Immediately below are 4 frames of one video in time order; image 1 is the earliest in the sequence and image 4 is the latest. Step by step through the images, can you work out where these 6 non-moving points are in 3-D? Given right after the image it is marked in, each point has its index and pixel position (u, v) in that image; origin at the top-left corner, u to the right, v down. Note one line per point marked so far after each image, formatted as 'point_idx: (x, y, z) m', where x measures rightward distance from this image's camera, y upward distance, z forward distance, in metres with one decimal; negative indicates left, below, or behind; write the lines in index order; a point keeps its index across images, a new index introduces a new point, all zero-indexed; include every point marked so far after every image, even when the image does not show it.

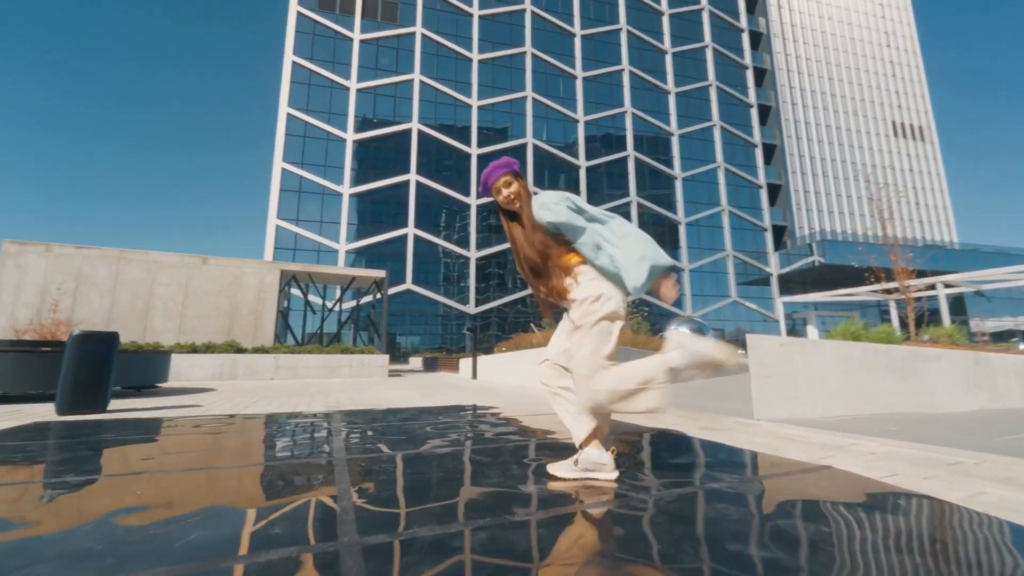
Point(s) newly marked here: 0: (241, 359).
0: (-8.0, -2.1, +13.4) m
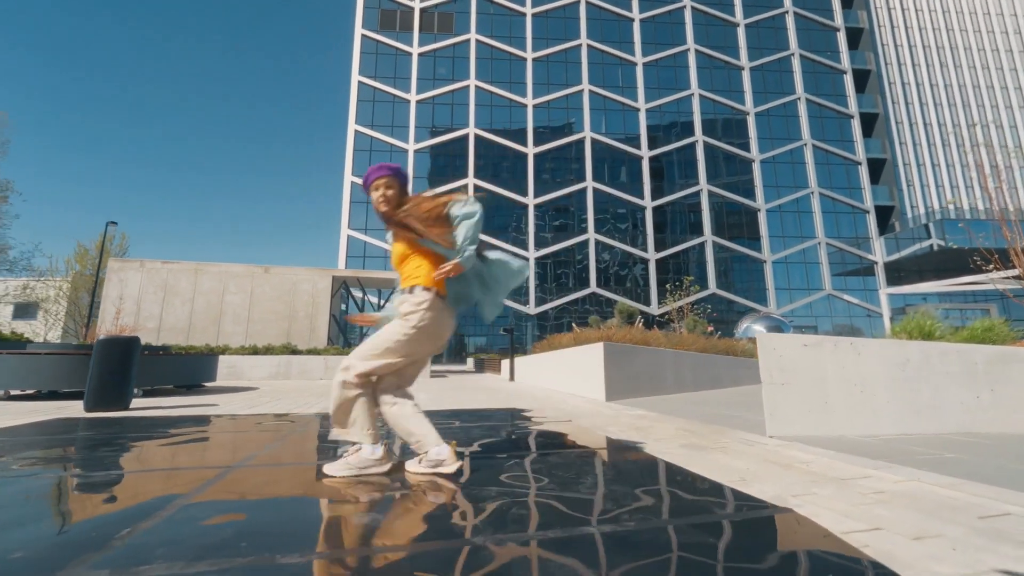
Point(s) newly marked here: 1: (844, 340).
0: (-6.8, -2.3, +14.2) m
1: (+3.4, -0.5, +4.6) m
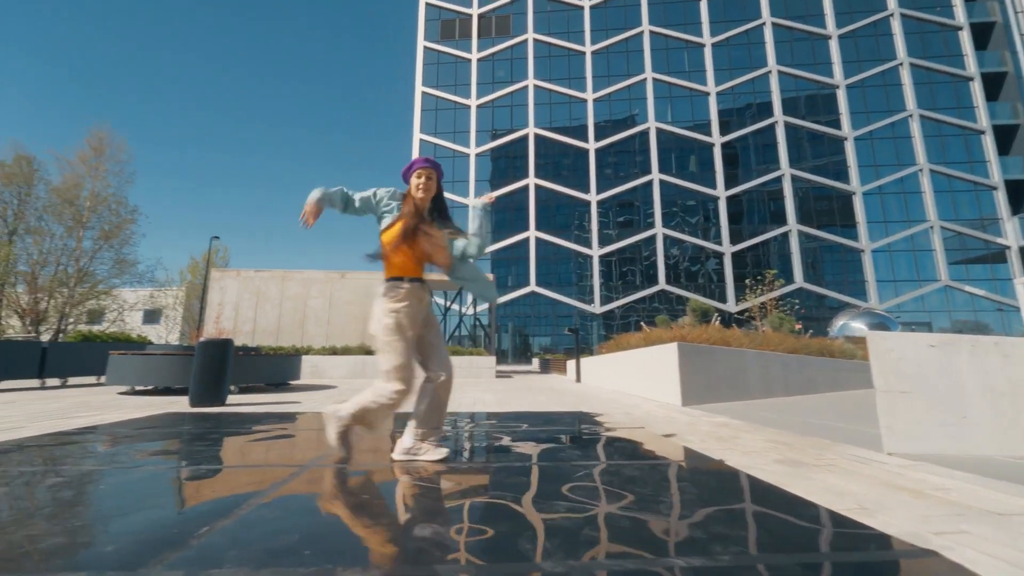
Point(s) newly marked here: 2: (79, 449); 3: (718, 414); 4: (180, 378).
0: (-4.7, -2.4, +14.9) m
1: (+4.0, -0.4, +3.9) m
2: (-4.2, -1.6, +4.5) m
3: (+2.8, -1.7, +6.0) m
4: (-7.2, -1.9, +10.0) m
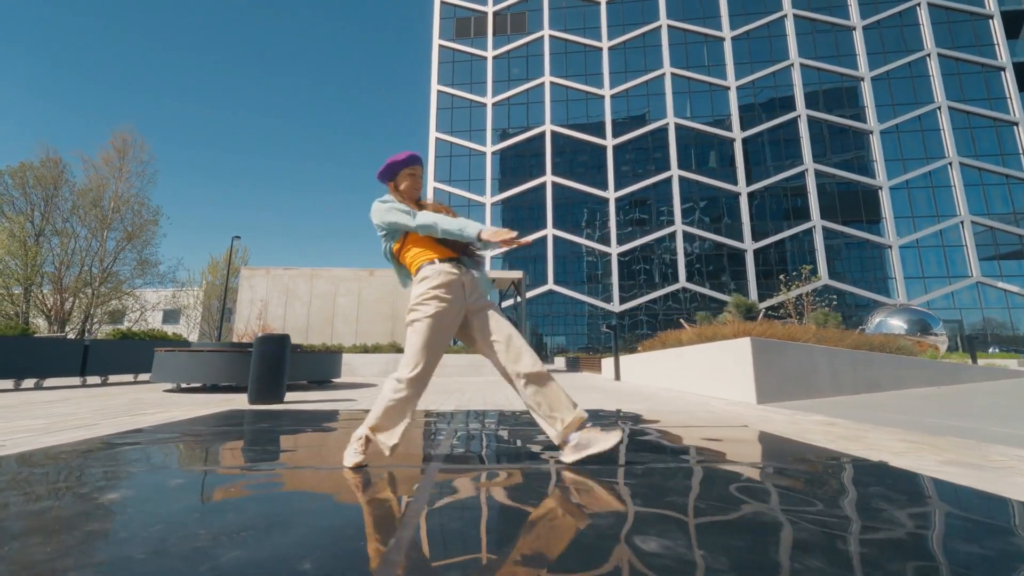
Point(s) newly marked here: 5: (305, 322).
0: (-3.6, -2.3, +14.8) m
1: (+5.0, -0.4, +3.7) m
2: (-3.2, -1.5, +4.4) m
3: (+3.8, -1.6, +5.9) m
4: (-6.2, -1.9, +10.0) m
5: (-7.5, -1.2, +16.6) m
